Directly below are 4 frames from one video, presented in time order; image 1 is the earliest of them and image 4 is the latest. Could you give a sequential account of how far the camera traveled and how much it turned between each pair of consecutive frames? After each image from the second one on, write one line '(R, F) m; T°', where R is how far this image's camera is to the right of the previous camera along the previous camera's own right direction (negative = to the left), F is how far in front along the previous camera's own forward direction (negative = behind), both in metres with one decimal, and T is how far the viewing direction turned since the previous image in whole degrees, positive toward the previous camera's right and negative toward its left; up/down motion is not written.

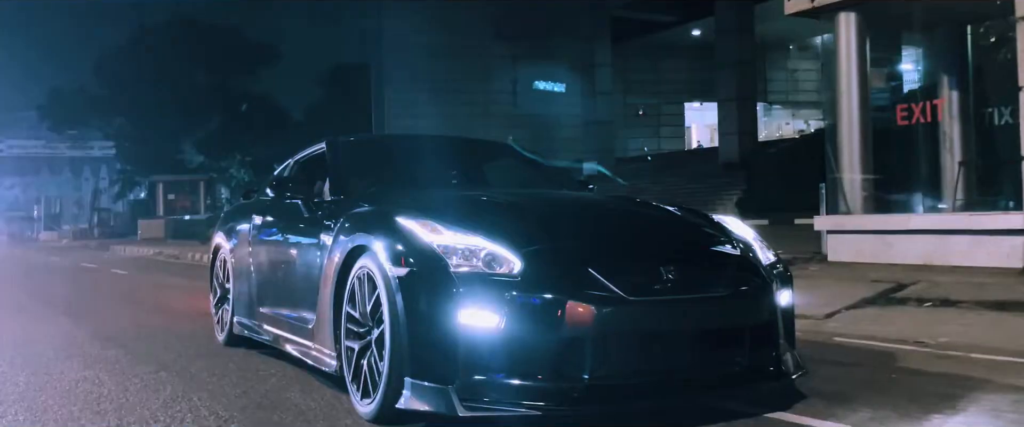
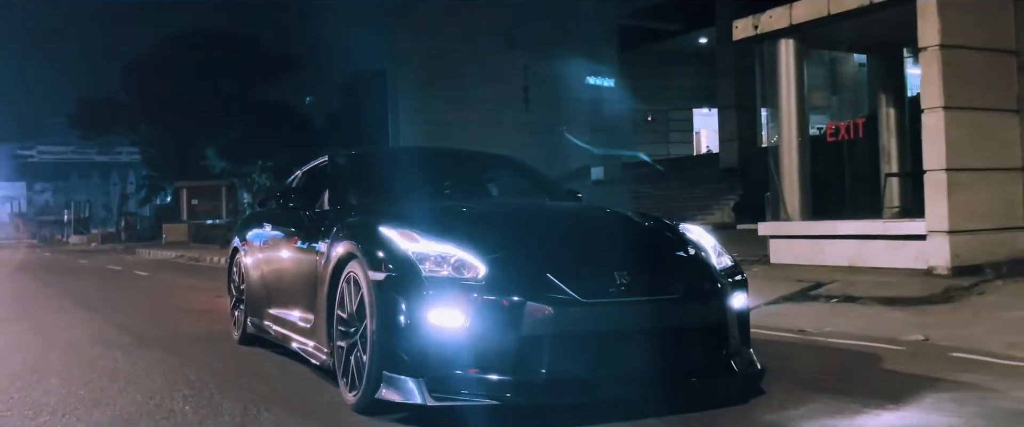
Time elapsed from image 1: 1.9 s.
(+0.4, -0.8) m; -2°
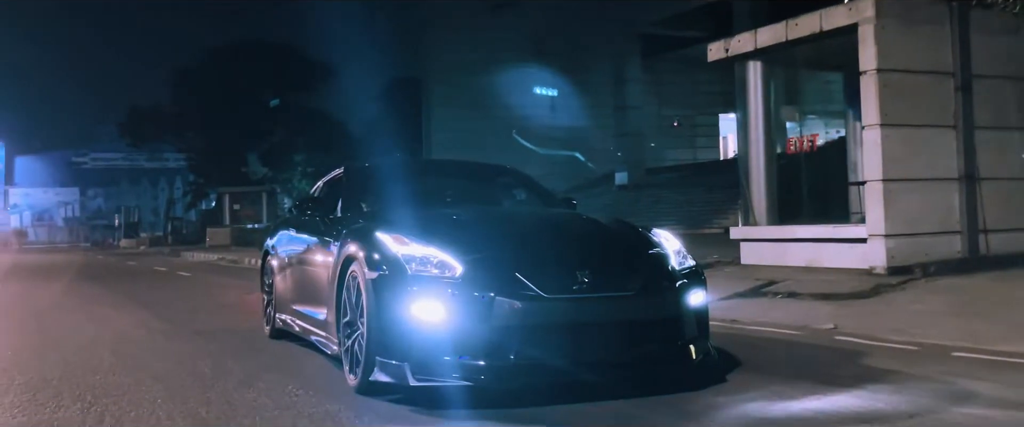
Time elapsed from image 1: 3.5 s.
(+0.4, -0.8) m; -3°
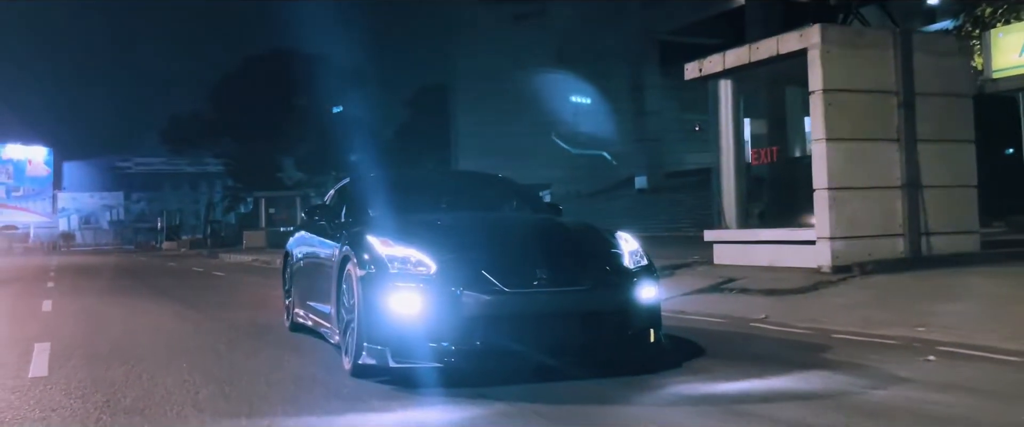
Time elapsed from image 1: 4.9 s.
(+0.4, -0.9) m; -2°
